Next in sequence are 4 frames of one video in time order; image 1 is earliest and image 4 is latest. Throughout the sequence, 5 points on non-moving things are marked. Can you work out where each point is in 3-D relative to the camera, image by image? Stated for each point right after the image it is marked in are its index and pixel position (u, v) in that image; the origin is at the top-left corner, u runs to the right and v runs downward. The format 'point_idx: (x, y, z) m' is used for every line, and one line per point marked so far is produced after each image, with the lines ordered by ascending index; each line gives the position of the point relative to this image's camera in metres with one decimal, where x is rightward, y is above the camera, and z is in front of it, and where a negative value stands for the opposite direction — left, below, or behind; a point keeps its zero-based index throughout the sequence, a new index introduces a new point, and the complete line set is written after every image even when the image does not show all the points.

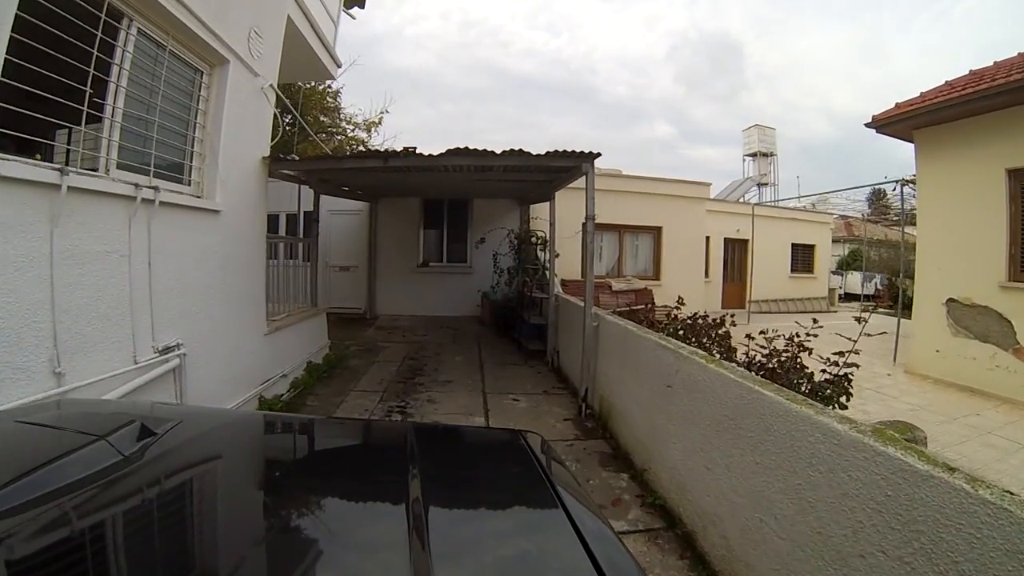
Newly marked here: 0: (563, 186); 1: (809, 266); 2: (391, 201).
0: (+0.6, +1.1, +5.0) m
1: (+10.6, +0.8, +16.2) m
2: (-2.5, +1.8, +9.4) m
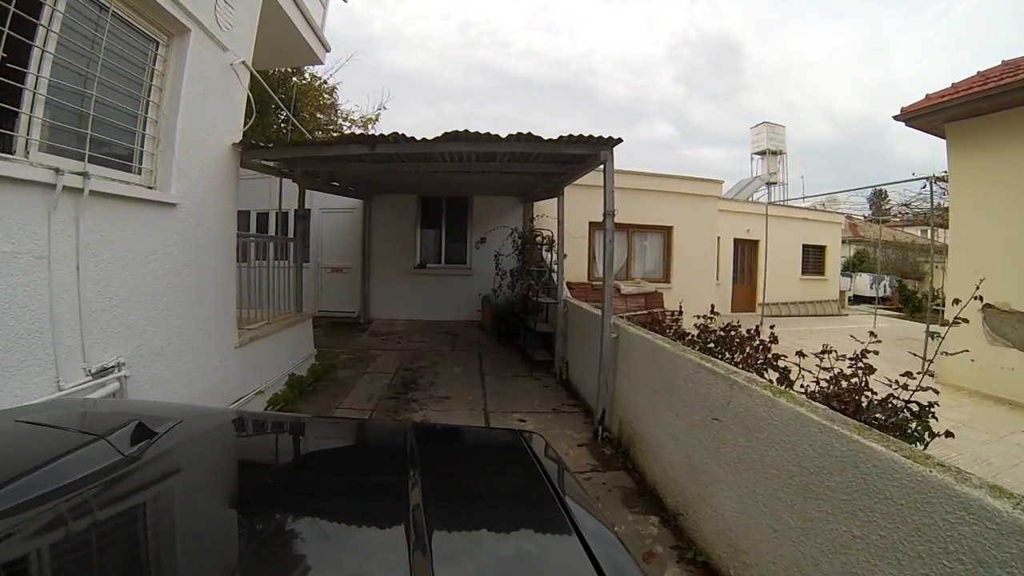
0: (+0.6, +1.1, +4.4) m
1: (+10.6, +0.7, +15.6) m
2: (-2.5, +1.8, +8.9) m
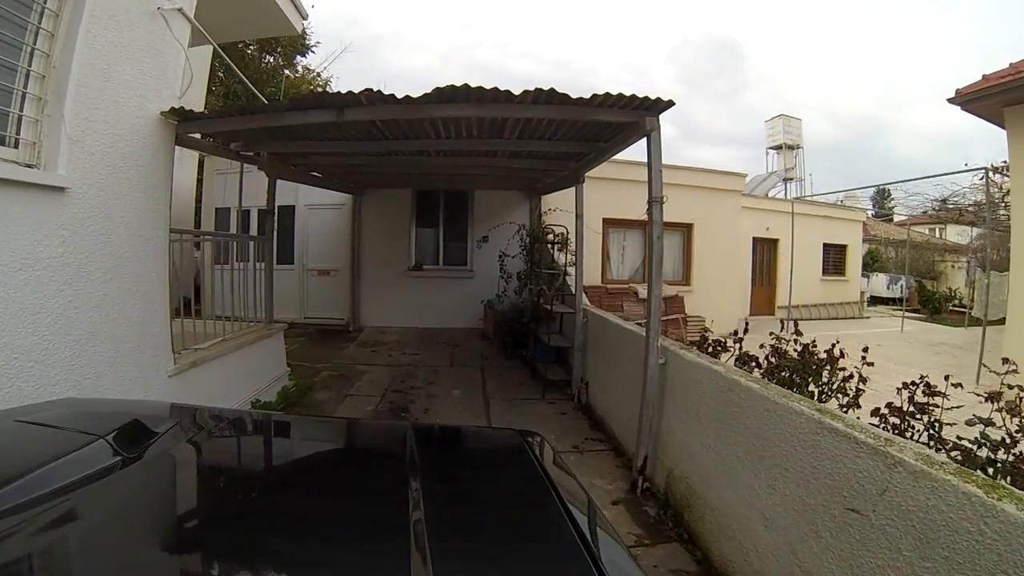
0: (+0.7, +1.0, +3.6) m
1: (+10.7, +0.6, +14.8) m
2: (-2.4, +1.7, +8.0) m
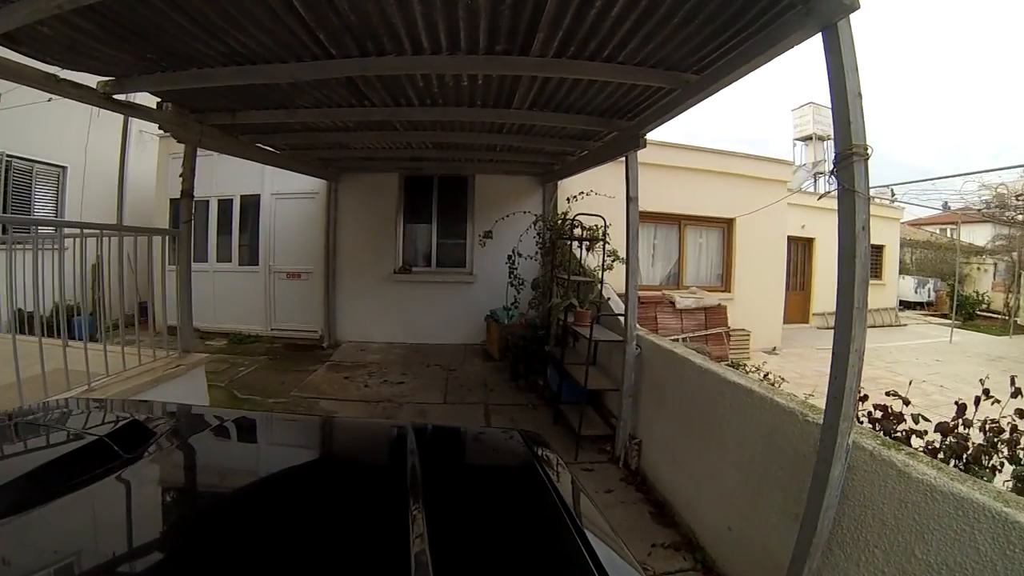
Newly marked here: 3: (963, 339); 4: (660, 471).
0: (+0.9, +0.9, +2.2) m
1: (+10.9, +0.5, +13.4) m
2: (-2.2, +1.6, +6.6) m
3: (+11.7, -1.3, +11.6) m
4: (+0.9, -1.1, +2.9) m
